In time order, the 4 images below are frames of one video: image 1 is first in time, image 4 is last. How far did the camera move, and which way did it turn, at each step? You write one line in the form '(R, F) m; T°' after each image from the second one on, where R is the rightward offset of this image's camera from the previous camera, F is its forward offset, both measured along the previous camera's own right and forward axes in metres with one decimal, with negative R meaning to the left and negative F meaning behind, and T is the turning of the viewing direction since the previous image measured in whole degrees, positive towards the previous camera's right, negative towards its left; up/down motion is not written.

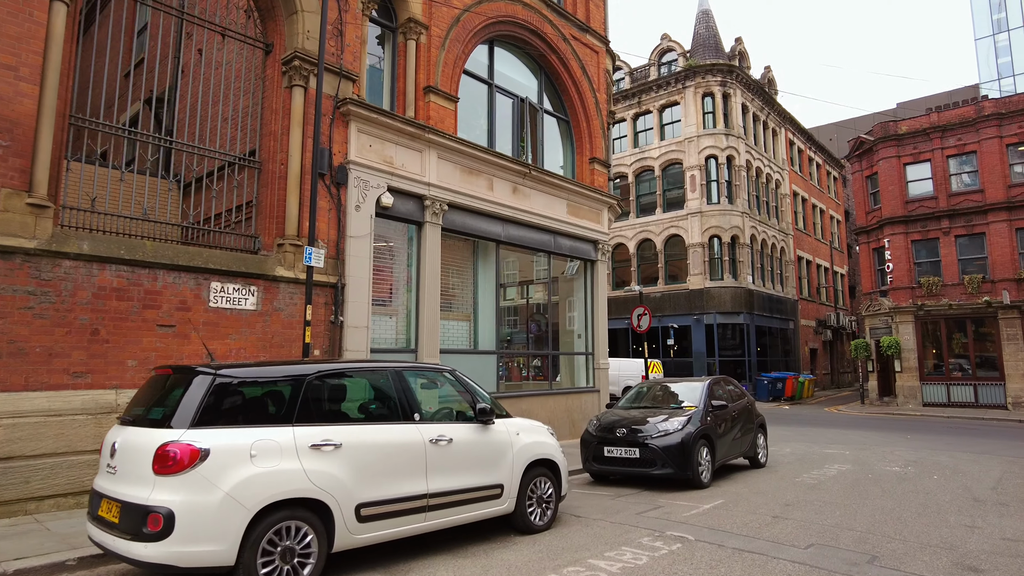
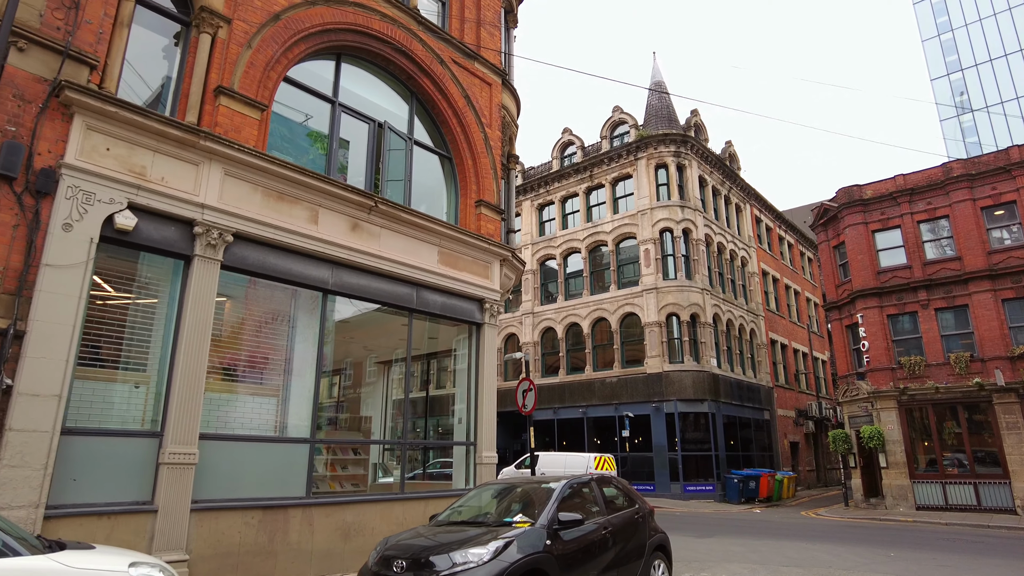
(+2.4, +3.0) m; 0°
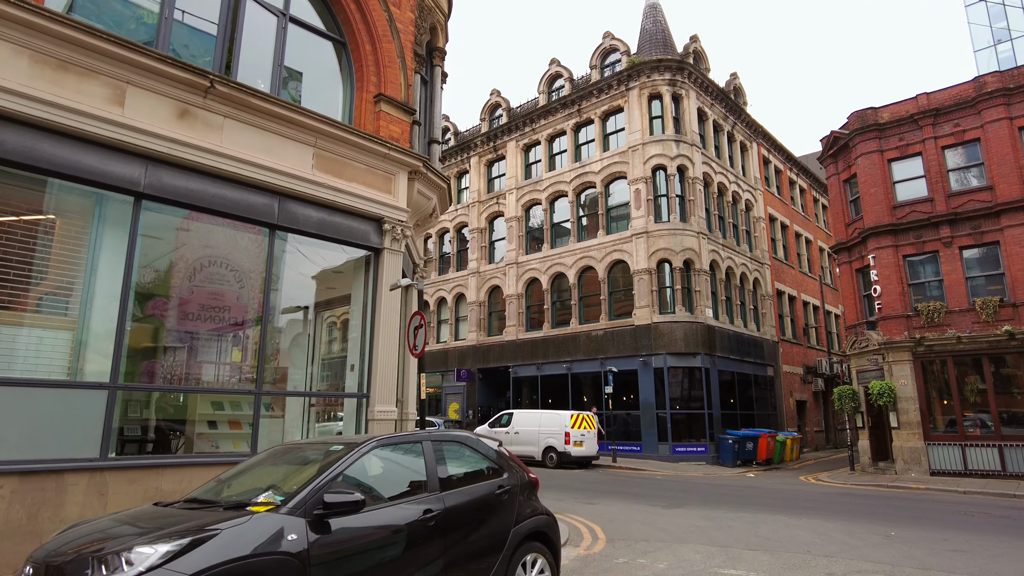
(+1.7, +2.3) m; -2°
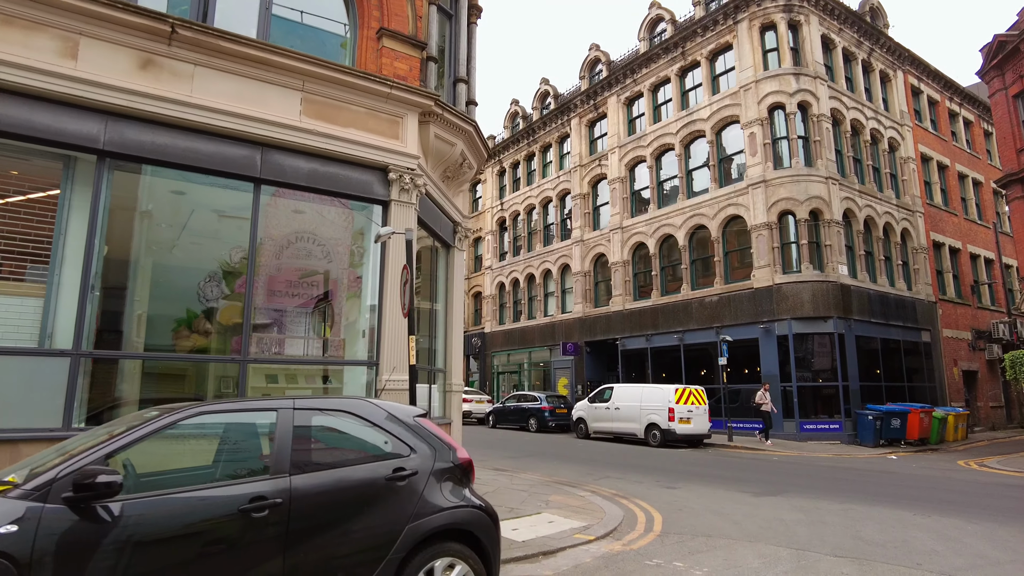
(+1.5, +1.5) m; -13°
